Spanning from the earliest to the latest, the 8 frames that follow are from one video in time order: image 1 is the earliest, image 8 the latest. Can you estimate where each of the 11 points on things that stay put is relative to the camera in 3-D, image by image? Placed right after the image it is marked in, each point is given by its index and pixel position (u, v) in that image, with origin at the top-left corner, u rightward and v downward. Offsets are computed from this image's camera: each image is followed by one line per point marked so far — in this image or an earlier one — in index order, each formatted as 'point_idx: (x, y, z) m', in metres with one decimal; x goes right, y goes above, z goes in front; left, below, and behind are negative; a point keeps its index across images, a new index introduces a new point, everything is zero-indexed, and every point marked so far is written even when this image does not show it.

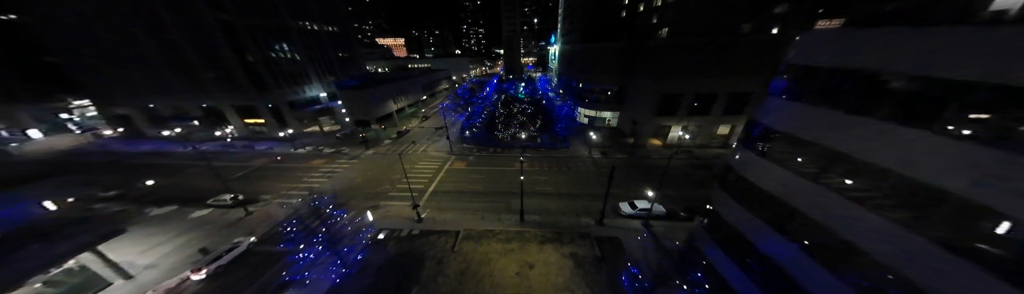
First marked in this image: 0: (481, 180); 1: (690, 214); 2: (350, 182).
0: (-2.9, -2.9, +18.3) m
1: (+12.2, -4.2, +13.1) m
2: (-15.3, -3.3, +18.3) m
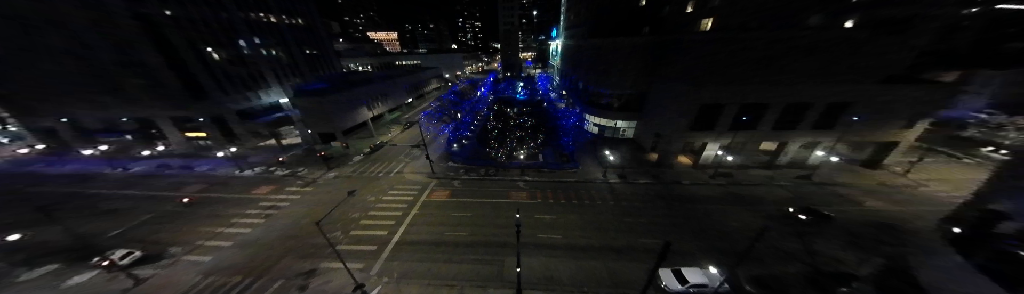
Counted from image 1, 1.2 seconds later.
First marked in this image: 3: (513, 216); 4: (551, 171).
0: (-3.3, -5.1, +13.9) m
1: (+11.9, -6.5, +8.8) m
2: (-15.6, -5.6, +13.8) m
3: (+0.1, -4.8, +13.8) m
4: (+3.7, -2.3, +18.7) m
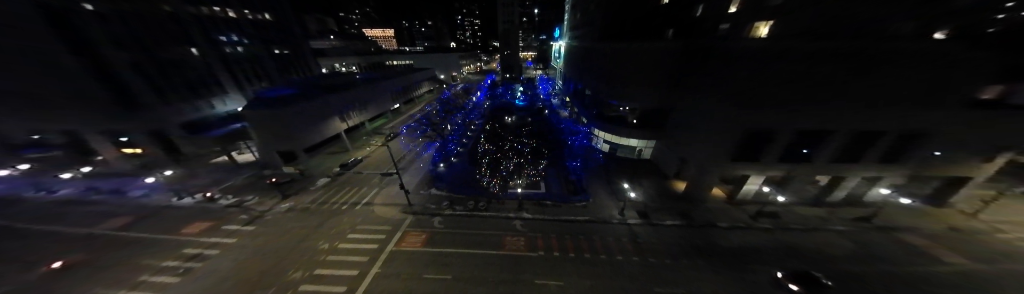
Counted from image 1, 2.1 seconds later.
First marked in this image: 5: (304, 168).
0: (-3.7, -7.3, +10.4) m
1: (+11.4, -8.9, +5.4) m
2: (-16.1, -7.6, +10.3) m
3: (-0.3, -7.0, +10.4) m
4: (+3.3, -4.5, +15.2) m
5: (-20.6, -1.8, +19.9) m
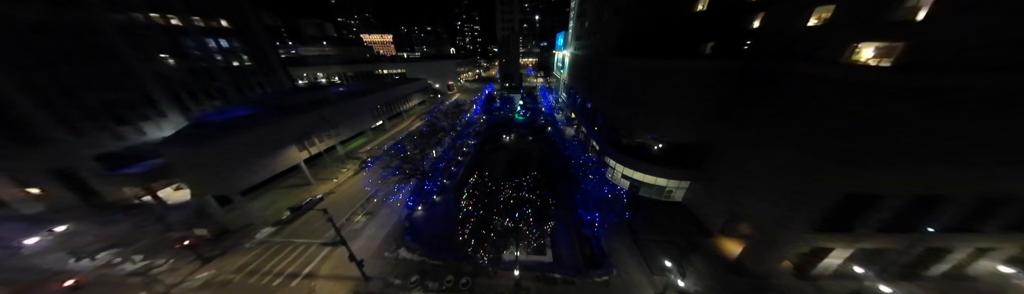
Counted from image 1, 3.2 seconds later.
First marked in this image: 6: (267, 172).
0: (-4.0, -10.3, +6.3) m
1: (+11.1, -11.9, +1.3) m
2: (-16.4, -10.6, +6.2) m
3: (-0.6, -10.1, +6.2) m
4: (+3.0, -7.7, +11.1) m
5: (-20.9, -5.0, +15.9) m
6: (-21.5, -2.1, +17.7) m
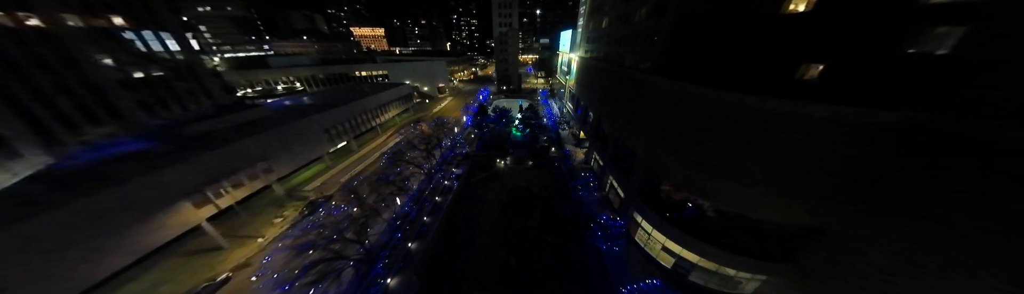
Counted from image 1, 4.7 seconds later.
0: (-4.6, -14.3, +1.1) m
1: (+10.5, -16.1, -3.8) m
2: (-17.0, -14.5, +1.0) m
3: (-1.2, -14.1, +1.1) m
4: (+2.4, -11.6, +5.9) m
5: (-21.5, -8.6, +10.5) m
6: (-22.1, -5.7, +12.2) m
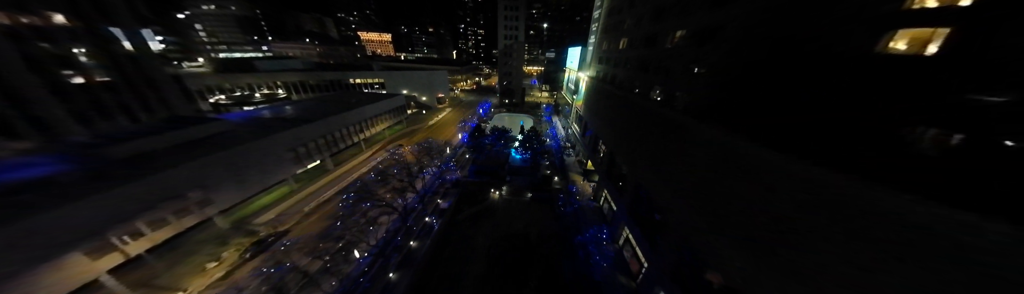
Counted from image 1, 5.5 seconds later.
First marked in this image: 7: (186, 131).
0: (-5.9, -16.3, -2.6) m
1: (+9.1, -18.6, -7.7) m
2: (-18.2, -15.9, -2.5) m
3: (-2.4, -16.3, -2.6) m
4: (+1.3, -14.1, +2.3) m
5: (-22.4, -10.2, +7.2) m
6: (-22.8, -7.3, +9.1) m
7: (-26.8, +1.3, +16.2) m
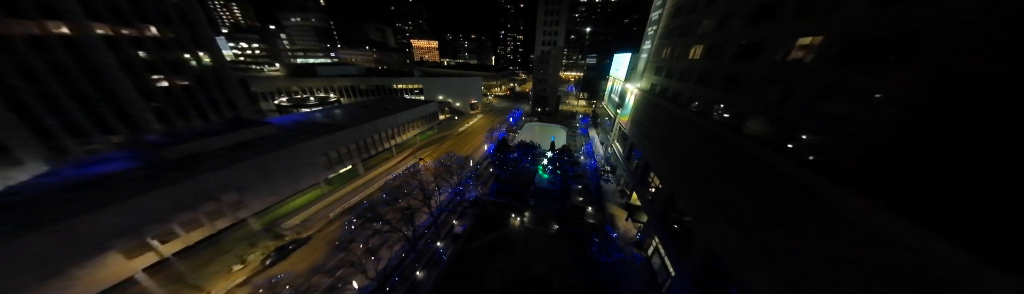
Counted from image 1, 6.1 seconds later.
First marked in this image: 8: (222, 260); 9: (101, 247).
0: (-8.2, -17.3, -4.2) m
1: (+5.6, -20.5, -11.7) m
2: (-20.3, -16.0, -2.2) m
3: (-4.8, -17.5, -4.8) m
4: (-0.1, -15.7, -0.6) m
5: (-22.4, -10.3, +8.2) m
6: (-22.3, -7.4, +10.1) m
7: (-24.5, +1.3, +17.9) m
8: (-20.2, -7.7, +14.1) m
9: (-21.4, -5.1, +10.4) m
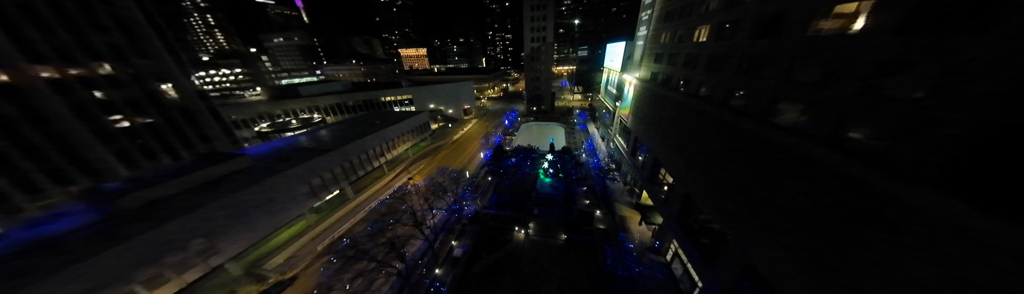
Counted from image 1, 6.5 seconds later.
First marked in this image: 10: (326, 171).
0: (-6.7, -18.8, -5.6) m
1: (+7.3, -20.7, -13.1) m
2: (-19.0, -18.7, -3.7) m
3: (-3.4, -18.7, -6.2) m
4: (+1.1, -16.5, -2.0) m
5: (-21.6, -13.1, +6.7) m
6: (-21.8, -10.3, +8.6) m
7: (-24.8, -1.8, +16.4) m
8: (-19.7, -10.4, +12.6) m
9: (-21.2, -7.9, +8.9) m
10: (-18.3, -2.4, +19.3) m
